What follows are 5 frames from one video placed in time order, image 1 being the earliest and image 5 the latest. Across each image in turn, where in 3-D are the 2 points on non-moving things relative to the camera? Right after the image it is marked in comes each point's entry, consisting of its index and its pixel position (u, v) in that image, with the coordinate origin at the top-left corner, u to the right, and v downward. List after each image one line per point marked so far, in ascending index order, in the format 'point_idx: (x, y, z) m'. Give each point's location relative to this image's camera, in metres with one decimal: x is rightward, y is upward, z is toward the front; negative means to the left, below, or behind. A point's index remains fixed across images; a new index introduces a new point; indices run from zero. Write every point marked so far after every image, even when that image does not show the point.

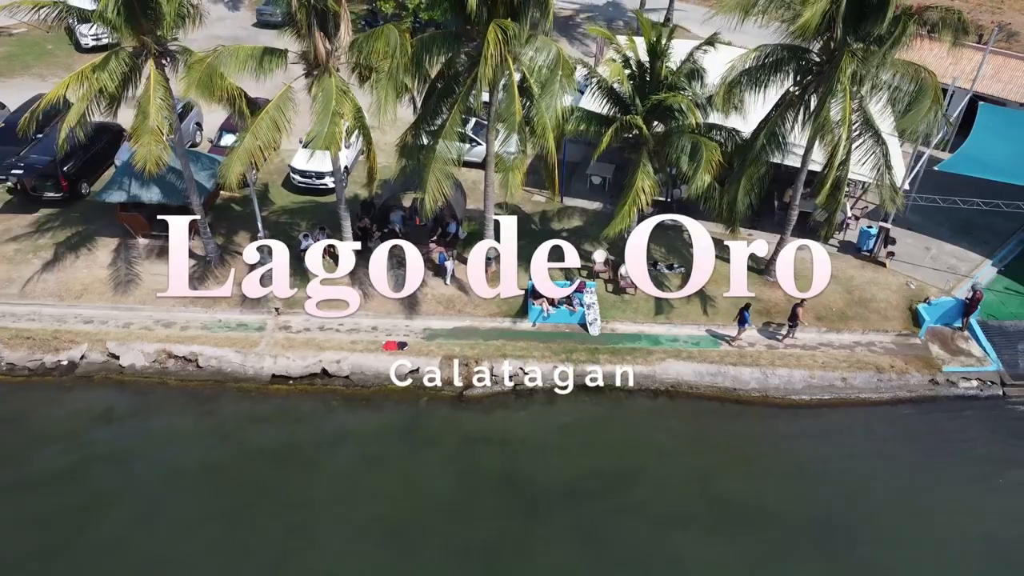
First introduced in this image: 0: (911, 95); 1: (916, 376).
0: (+9.8, +4.6, +17.6) m
1: (+10.7, -2.4, +19.2) m
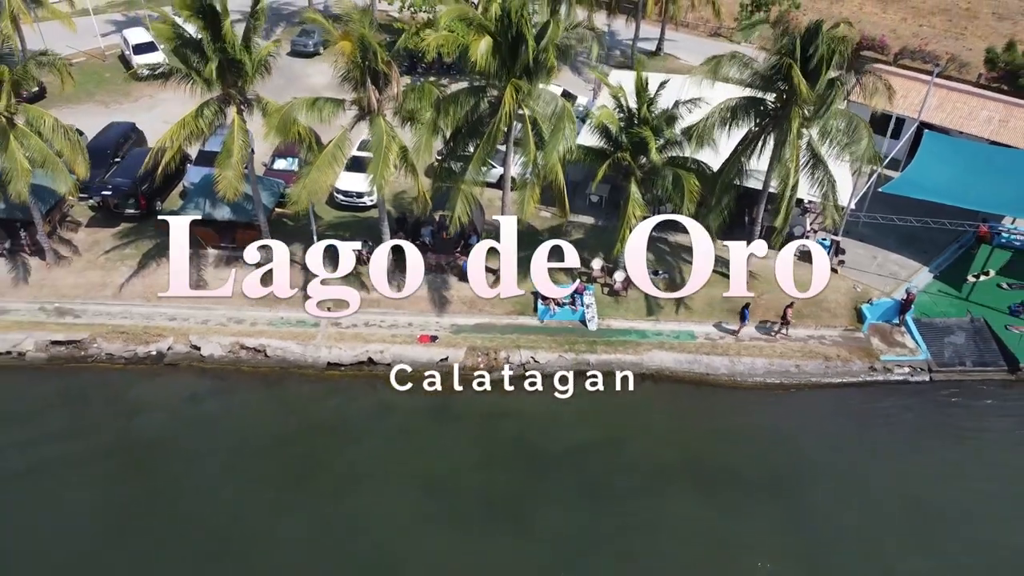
0: (+10.2, +4.5, +21.7) m
1: (+11.1, -2.5, +23.3) m
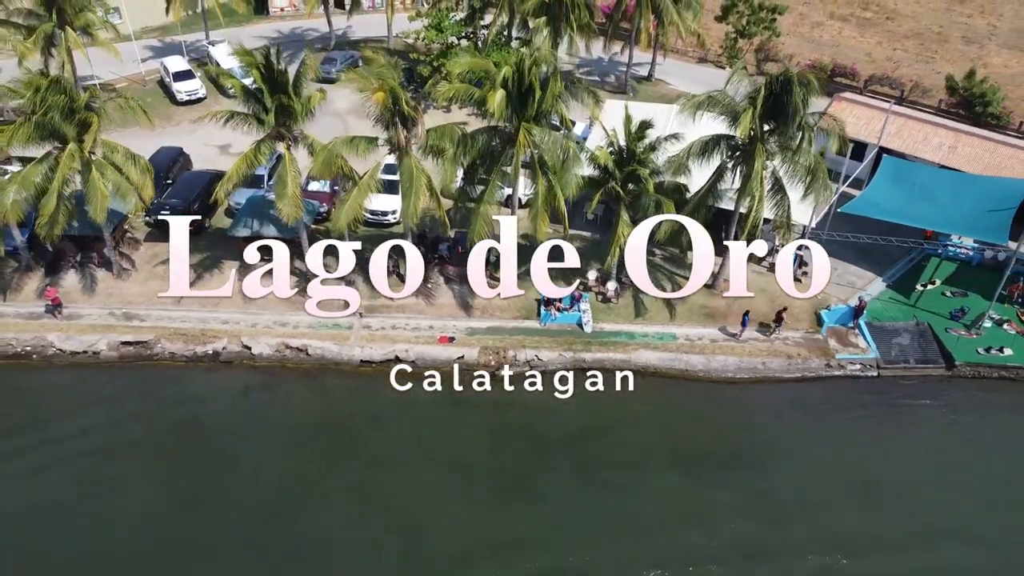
0: (+10.5, +4.2, +25.6) m
1: (+11.4, -2.8, +27.2) m
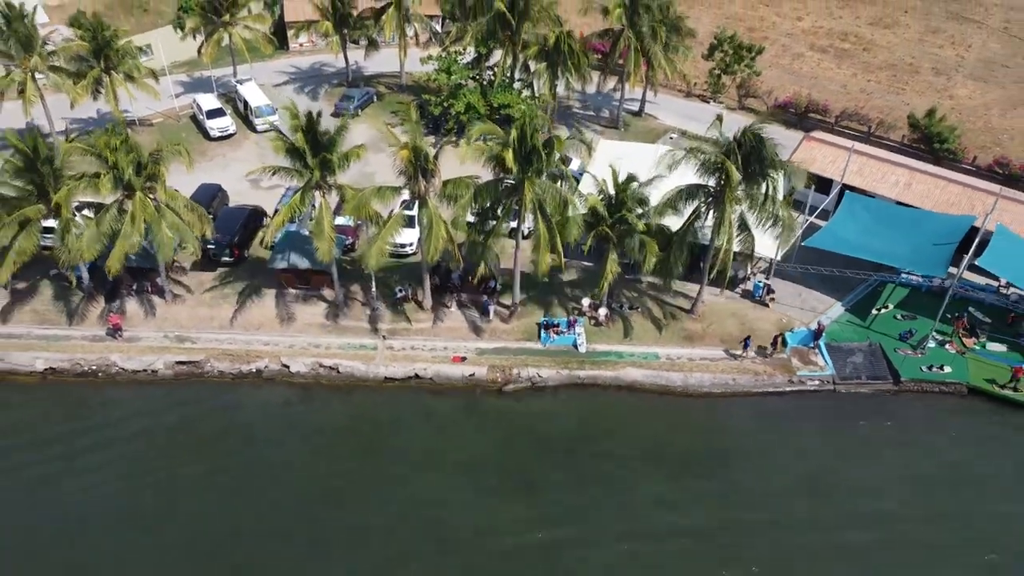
0: (+10.6, +3.0, +29.7) m
1: (+11.6, -3.9, +31.3) m
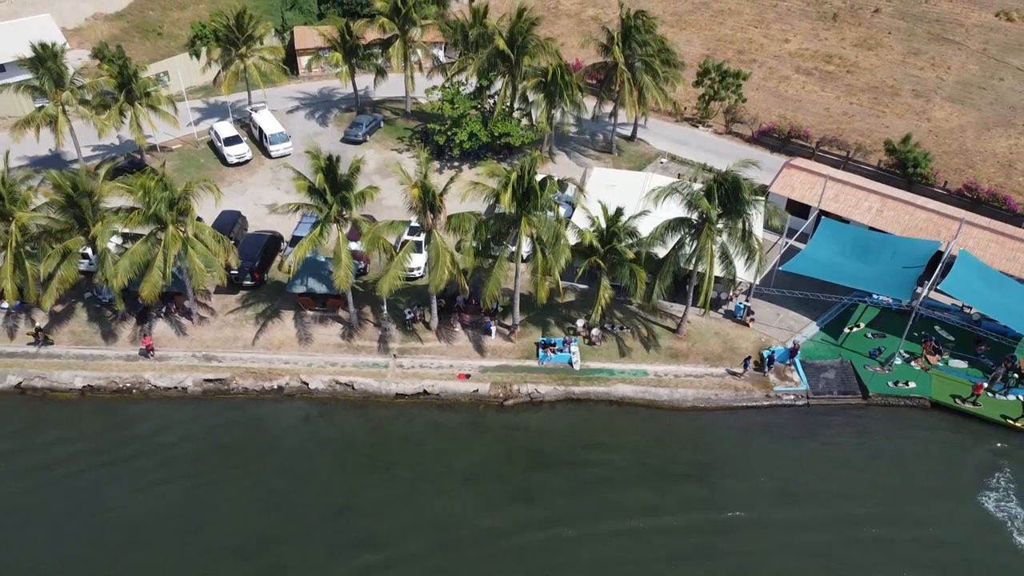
0: (+10.6, +2.0, +32.6) m
1: (+11.6, -5.0, +34.2) m
